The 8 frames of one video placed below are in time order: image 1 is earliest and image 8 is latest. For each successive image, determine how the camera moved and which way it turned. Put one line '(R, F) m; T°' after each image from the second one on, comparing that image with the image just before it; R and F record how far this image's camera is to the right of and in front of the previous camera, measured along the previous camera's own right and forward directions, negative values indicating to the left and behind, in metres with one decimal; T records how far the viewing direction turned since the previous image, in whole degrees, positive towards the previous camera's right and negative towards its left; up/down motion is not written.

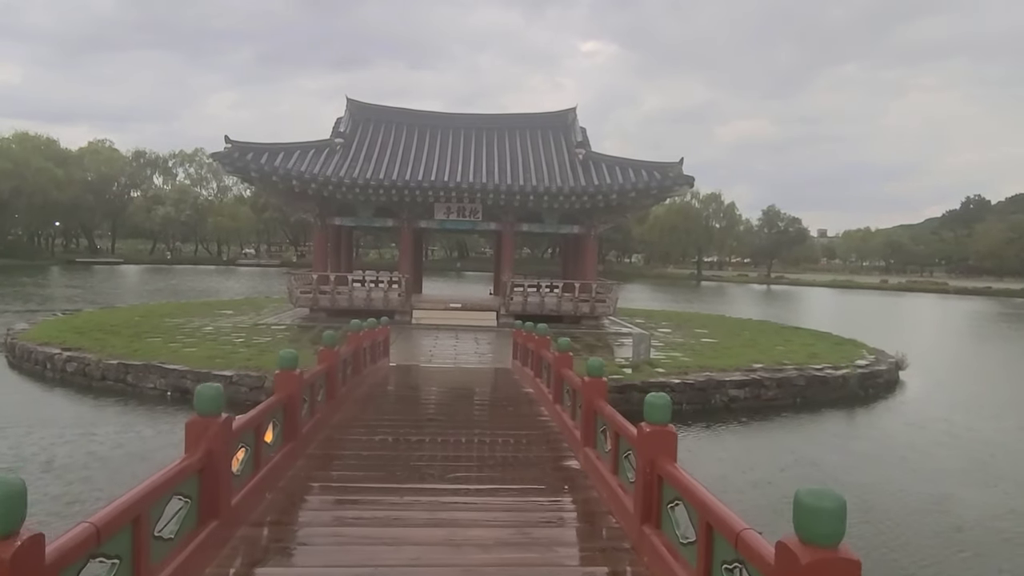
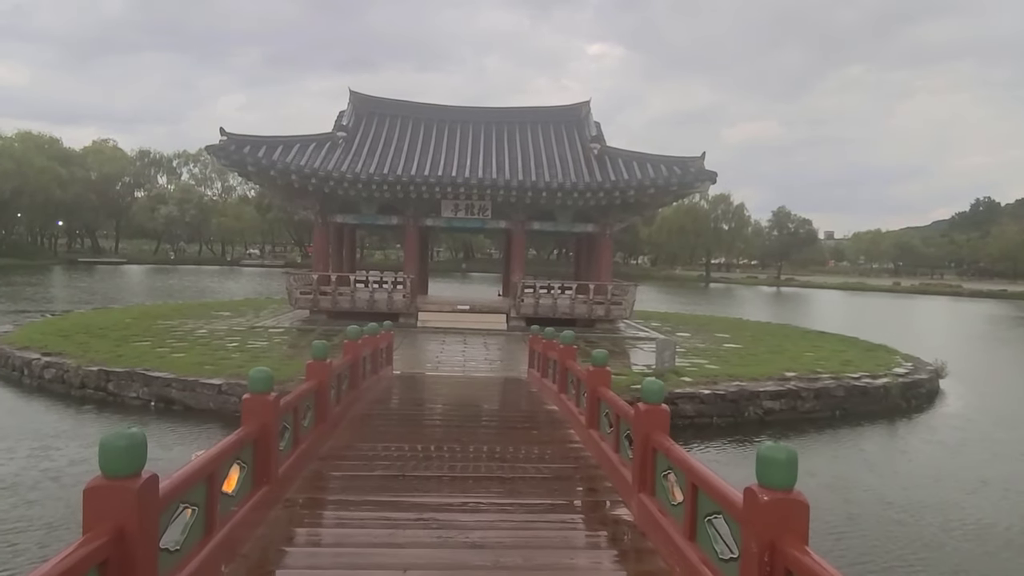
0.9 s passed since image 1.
(-0.1, +0.9) m; 0°
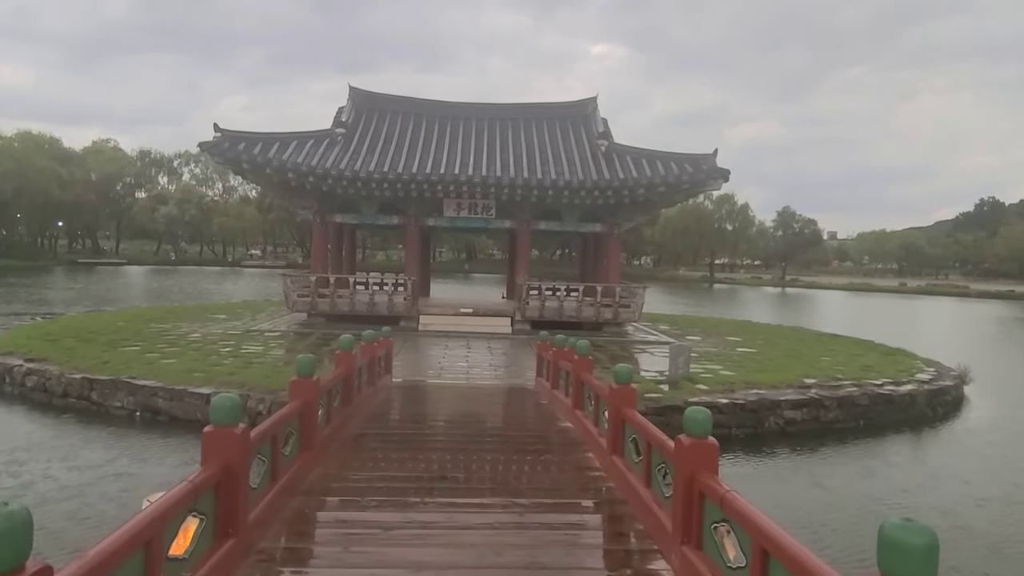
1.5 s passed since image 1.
(0.0, +0.5) m; 0°
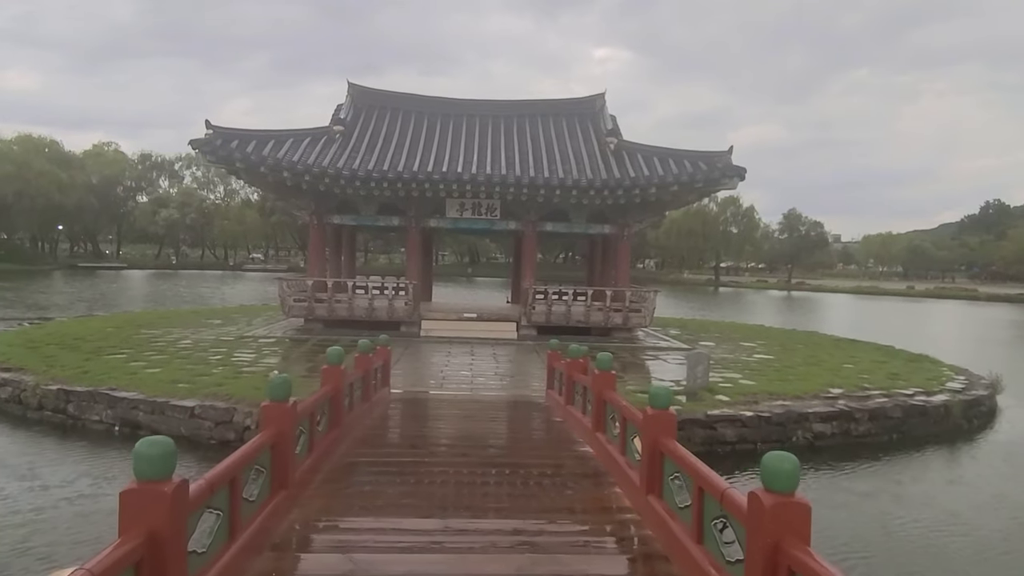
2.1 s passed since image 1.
(-0.1, +0.6) m; 0°
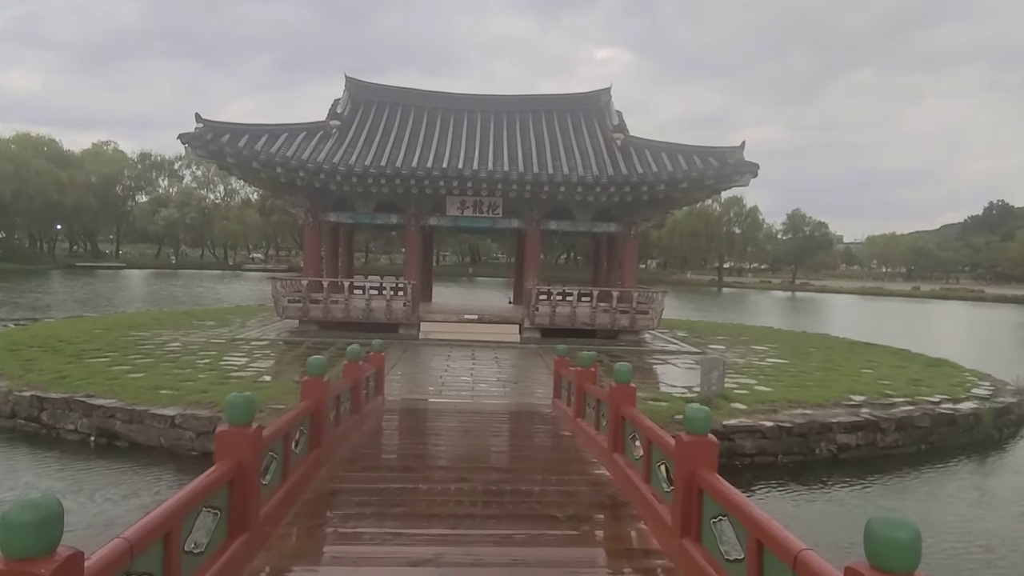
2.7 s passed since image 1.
(0.0, +0.5) m; 0°
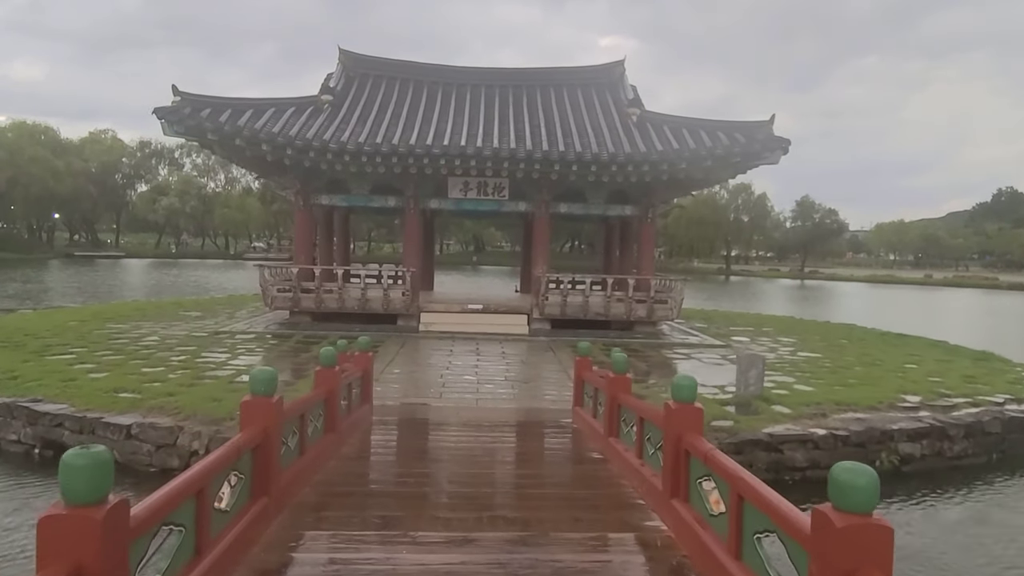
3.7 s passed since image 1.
(-0.1, +1.1) m; 0°
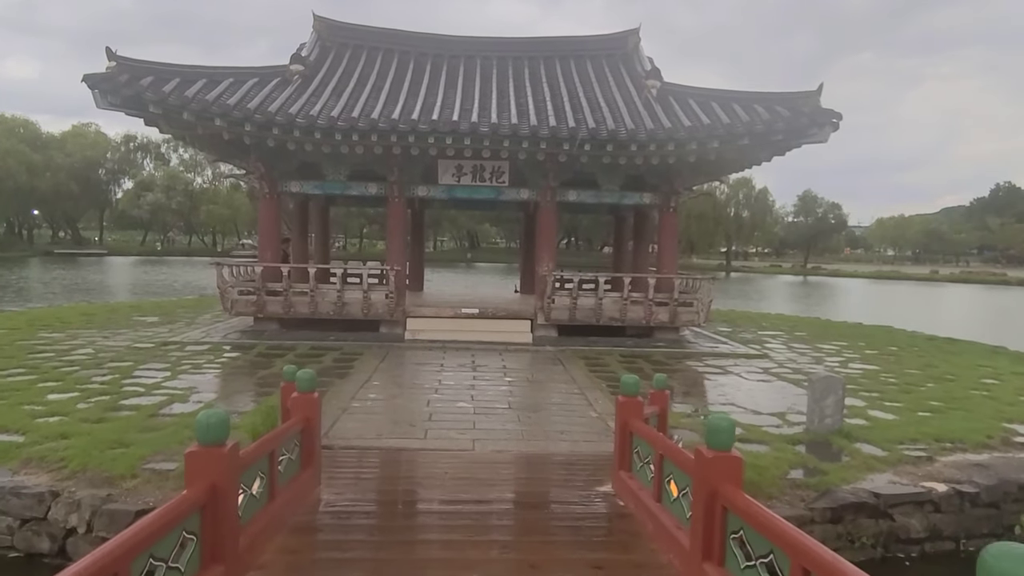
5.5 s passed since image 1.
(-0.1, +1.8) m; 0°
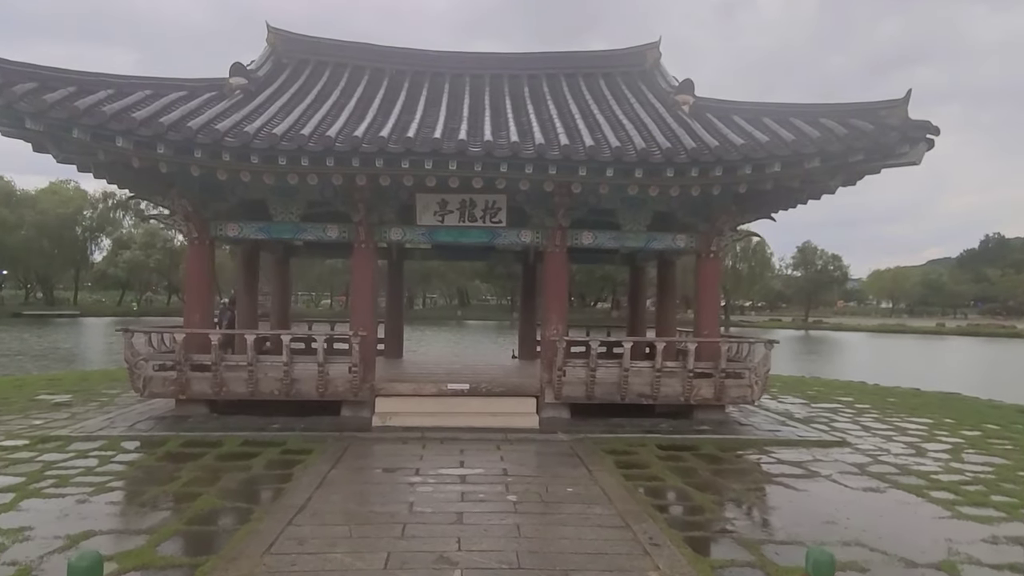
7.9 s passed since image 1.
(-0.1, +2.5) m; +1°
